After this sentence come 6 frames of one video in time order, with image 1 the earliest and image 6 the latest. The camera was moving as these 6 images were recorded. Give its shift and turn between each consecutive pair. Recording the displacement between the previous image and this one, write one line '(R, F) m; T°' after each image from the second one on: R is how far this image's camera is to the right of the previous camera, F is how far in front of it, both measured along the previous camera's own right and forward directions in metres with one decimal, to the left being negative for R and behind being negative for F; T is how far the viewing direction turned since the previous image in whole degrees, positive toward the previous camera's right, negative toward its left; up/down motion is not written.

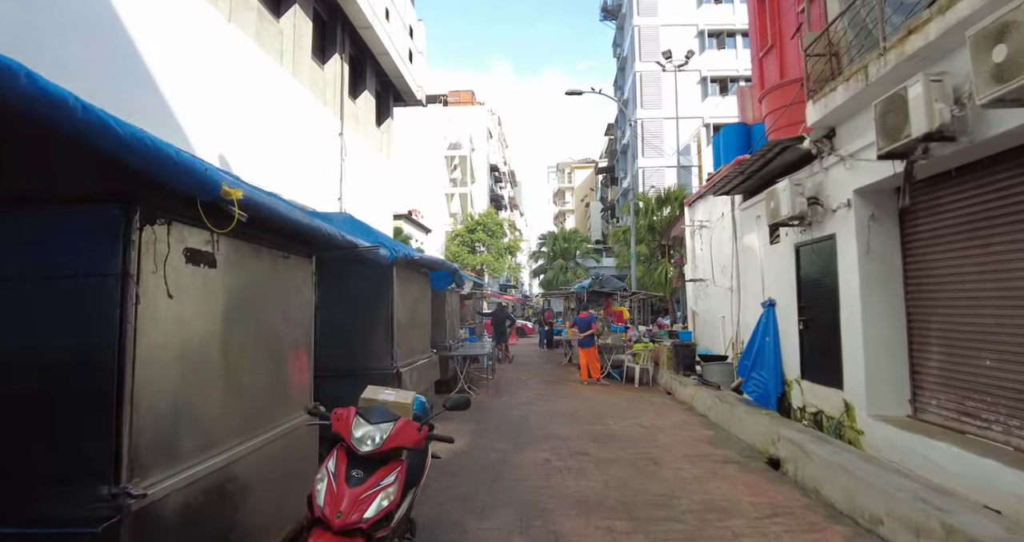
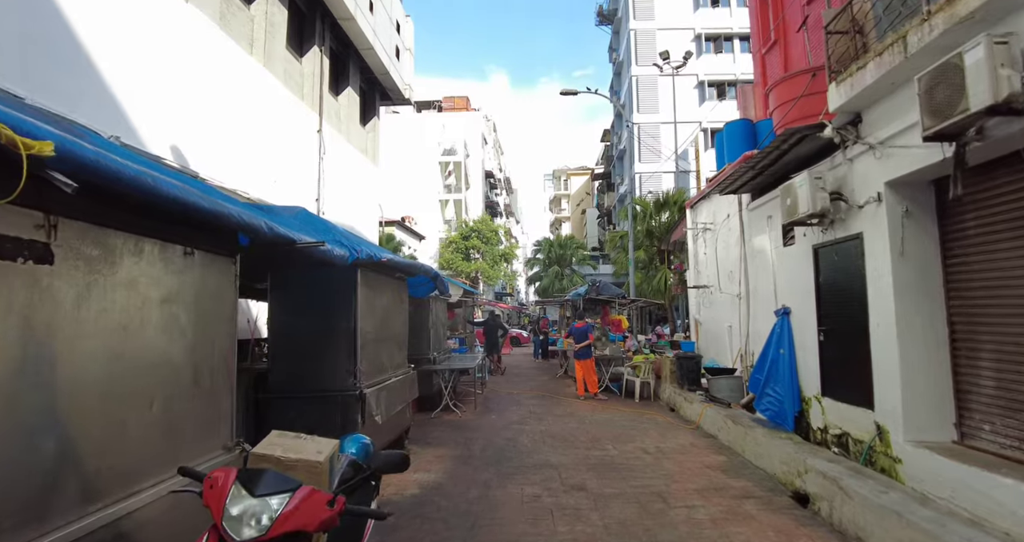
(+0.1, +0.7) m; 0°
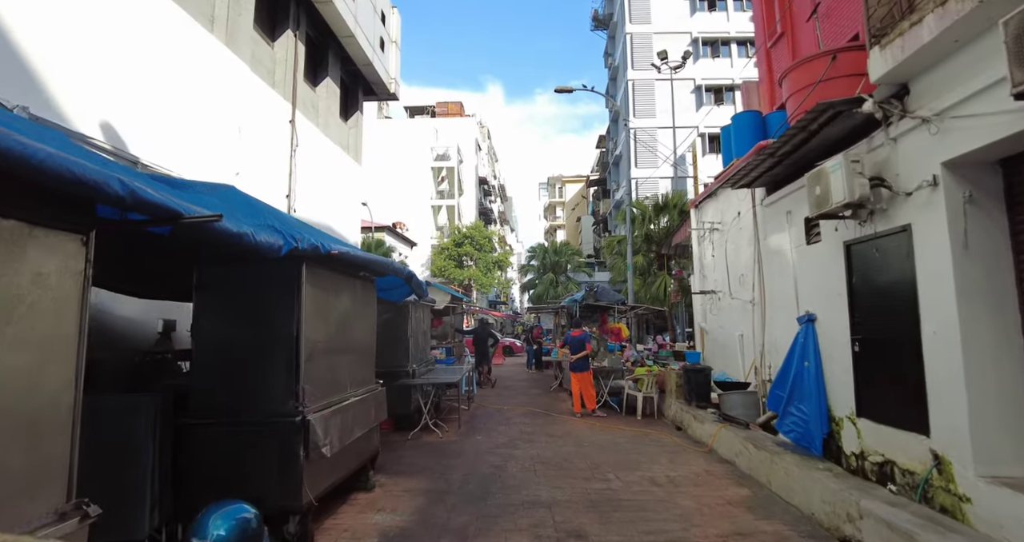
(+0.1, +0.9) m; +1°
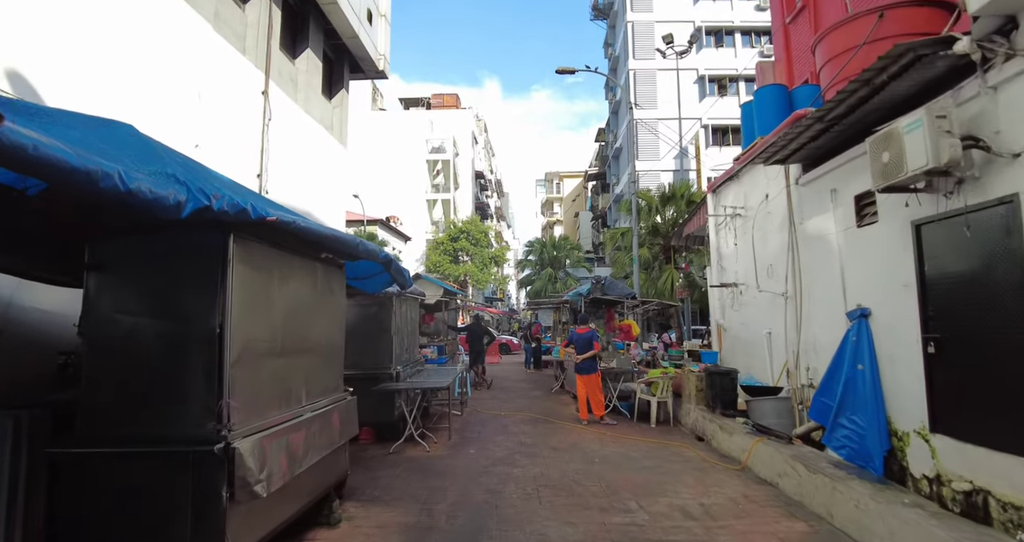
(0.0, +1.0) m; 0°
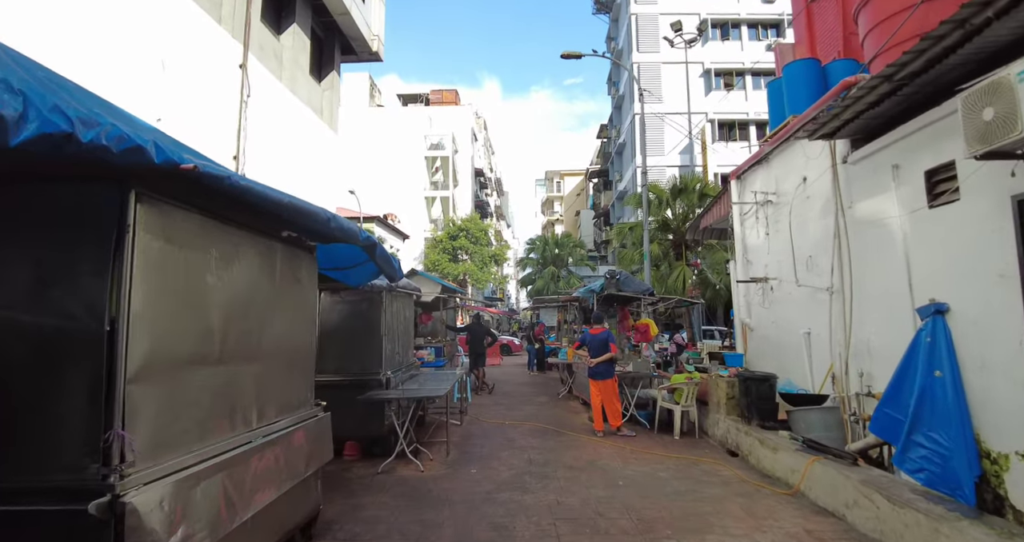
(-0.1, +0.9) m; 0°
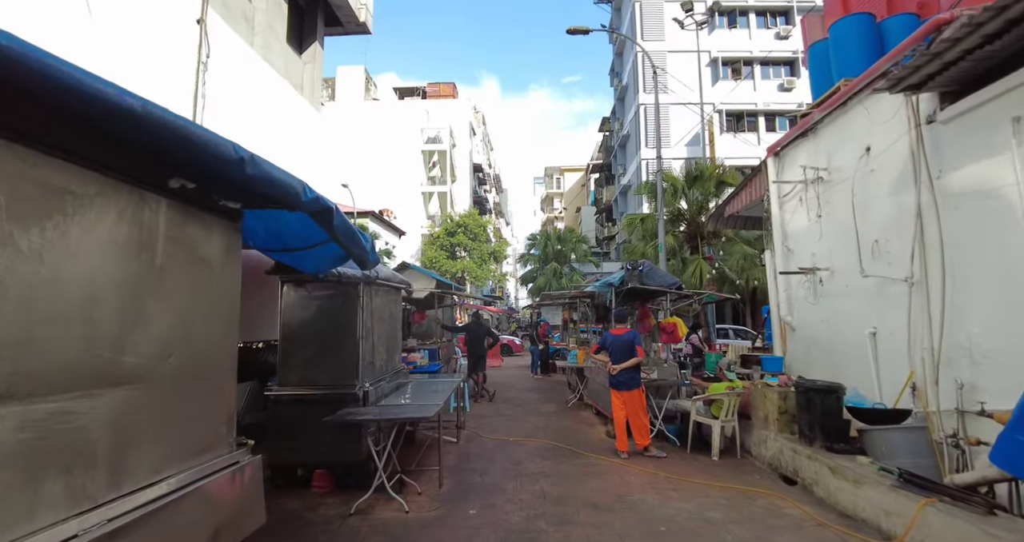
(-0.1, +1.1) m; 0°
